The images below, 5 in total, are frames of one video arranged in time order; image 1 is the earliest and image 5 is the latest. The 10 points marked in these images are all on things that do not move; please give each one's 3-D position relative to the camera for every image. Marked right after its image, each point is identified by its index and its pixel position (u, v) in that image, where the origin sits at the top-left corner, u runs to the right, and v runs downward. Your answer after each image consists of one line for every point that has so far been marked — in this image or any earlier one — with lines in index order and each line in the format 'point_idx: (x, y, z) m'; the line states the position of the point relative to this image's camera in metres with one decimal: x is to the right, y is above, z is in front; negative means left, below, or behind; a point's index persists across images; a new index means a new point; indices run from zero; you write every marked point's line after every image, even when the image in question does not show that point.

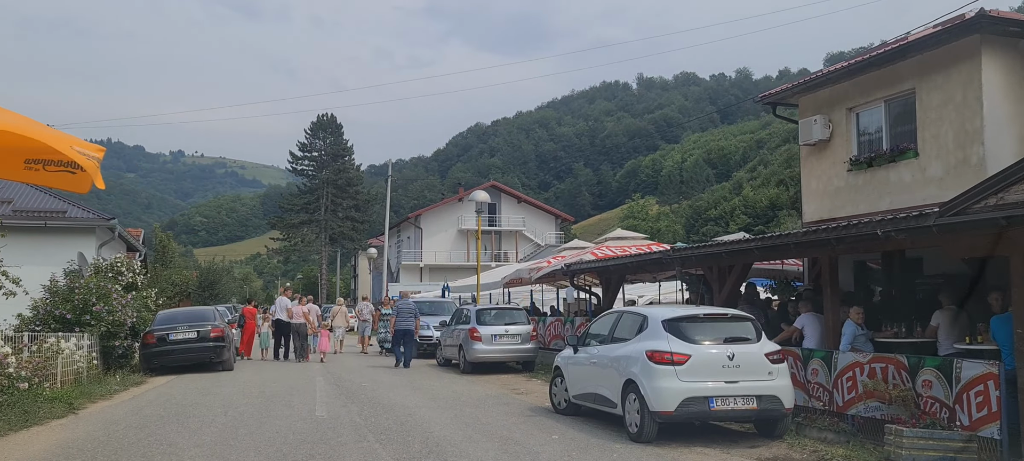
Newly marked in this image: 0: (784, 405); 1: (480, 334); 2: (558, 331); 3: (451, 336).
0: (+2.7, -1.7, +7.8) m
1: (-0.7, -2.2, +16.3) m
2: (+1.1, -2.3, +18.1) m
3: (-1.4, -2.4, +17.6) m
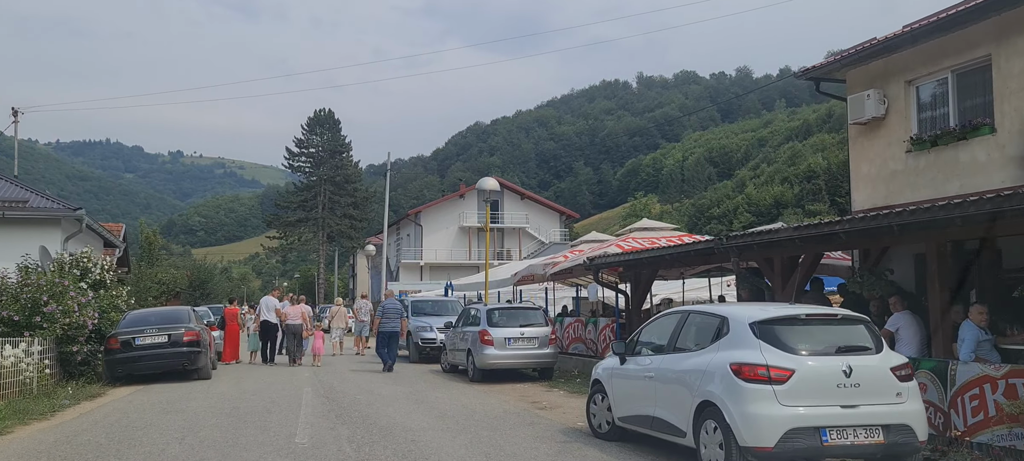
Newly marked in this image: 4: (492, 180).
0: (+3.0, -1.5, +5.8) m
1: (-0.4, -1.9, +14.3) m
2: (+1.4, -2.1, +16.1) m
3: (-1.1, -2.2, +15.6) m
4: (-0.5, +1.3, +18.9) m
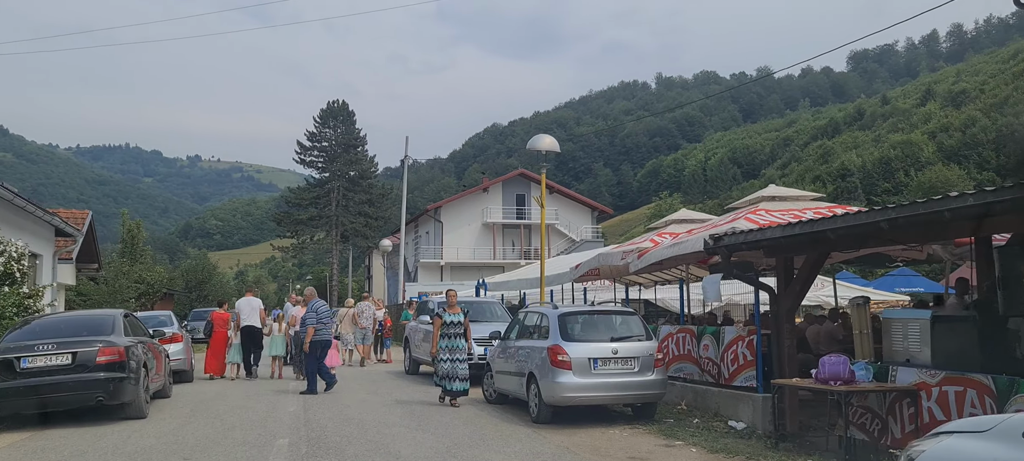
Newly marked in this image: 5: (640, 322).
0: (+3.8, -1.0, +0.8) m
1: (+0.7, -1.5, +9.4) m
2: (+2.4, -1.7, +11.1) m
3: (0.0, -1.7, +10.7) m
4: (+0.6, +1.7, +14.0) m
5: (+1.6, -1.2, +10.0) m
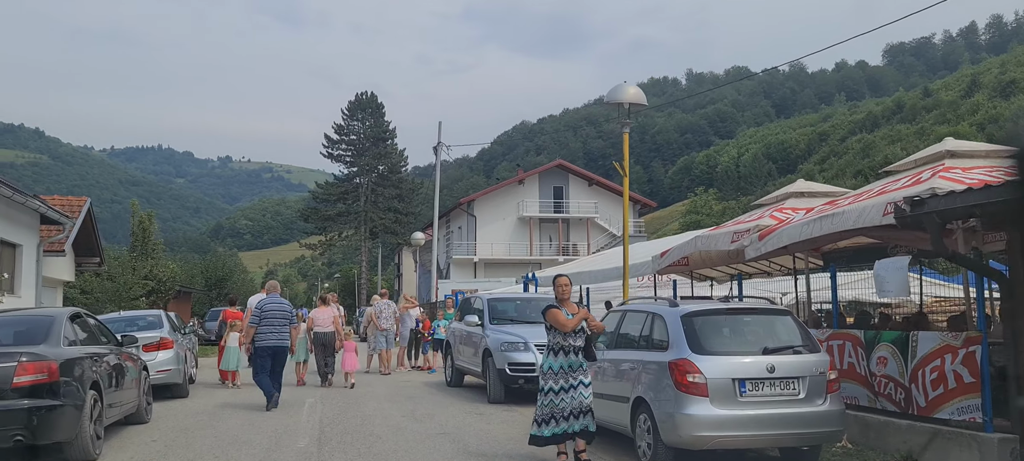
0: (+4.4, -0.7, -2.3) m
1: (+1.5, -1.2, +6.4) m
2: (+3.4, -1.3, +8.0) m
3: (+0.9, -1.4, +7.6) m
4: (+1.6, +2.0, +10.9) m
5: (+2.5, -0.8, +7.0) m
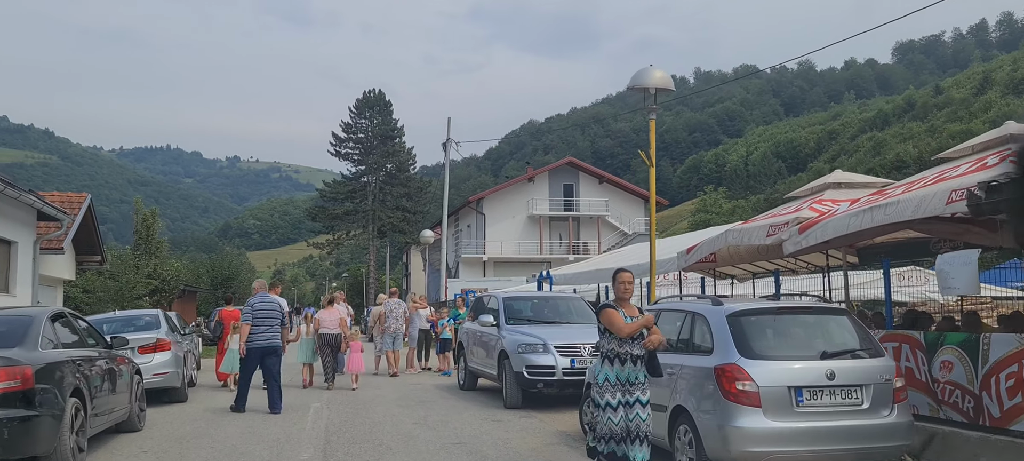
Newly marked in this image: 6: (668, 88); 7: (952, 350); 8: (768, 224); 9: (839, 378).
0: (+4.5, -0.6, -3.1) m
1: (+1.7, -1.1, +5.6) m
2: (+3.6, -1.3, +7.3) m
3: (+1.1, -1.3, +6.9) m
4: (+1.9, +2.1, +10.2) m
5: (+2.7, -0.7, +6.3) m
6: (+2.0, +1.8, +10.4) m
7: (+3.7, -1.0, +6.7) m
8: (+3.1, +0.1, +9.6) m
9: (+2.4, -1.1, +5.7) m
